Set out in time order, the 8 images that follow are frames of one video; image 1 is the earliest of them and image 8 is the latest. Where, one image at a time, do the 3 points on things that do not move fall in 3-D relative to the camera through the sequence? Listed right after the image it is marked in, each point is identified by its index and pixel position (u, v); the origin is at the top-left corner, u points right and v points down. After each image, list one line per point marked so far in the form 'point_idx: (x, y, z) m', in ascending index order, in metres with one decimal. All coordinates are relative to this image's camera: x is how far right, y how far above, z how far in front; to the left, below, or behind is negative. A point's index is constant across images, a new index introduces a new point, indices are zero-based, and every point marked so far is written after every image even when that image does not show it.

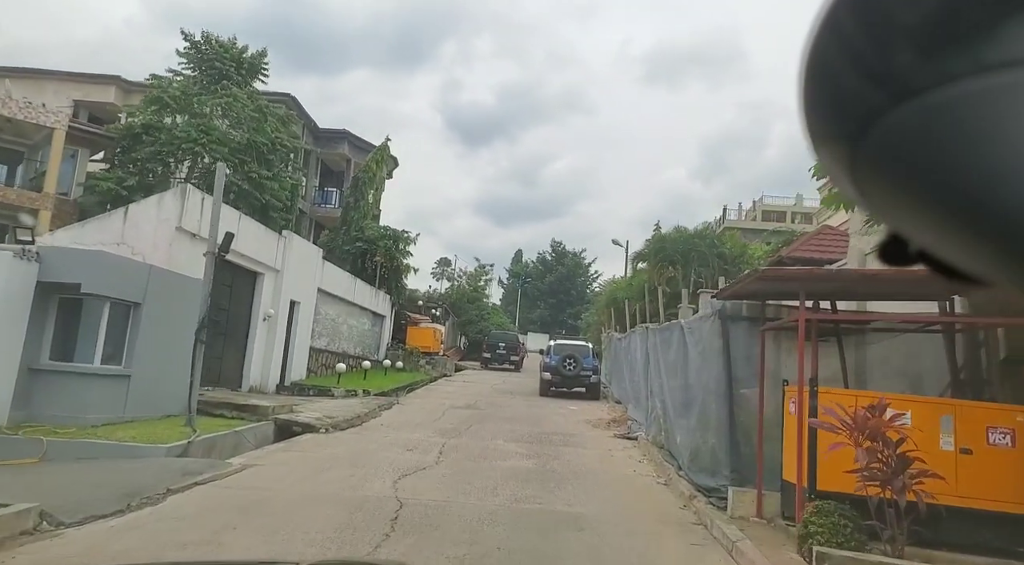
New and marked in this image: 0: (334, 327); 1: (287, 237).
0: (-5.1, -1.3, +19.2) m
1: (-5.2, +1.1, +15.3) m
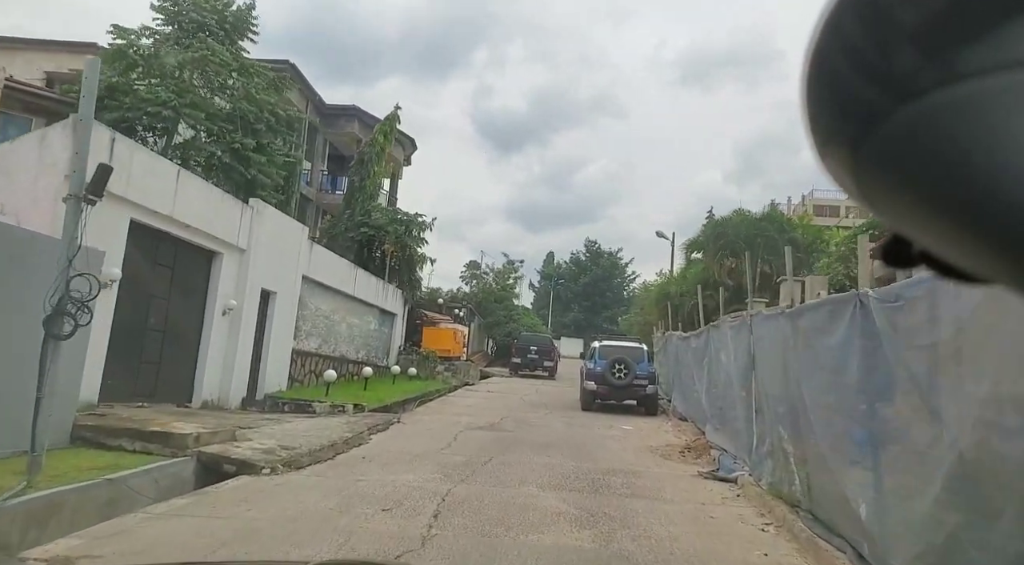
0: (-4.3, -1.1, +15.8) m
1: (-4.6, +1.4, +11.9) m
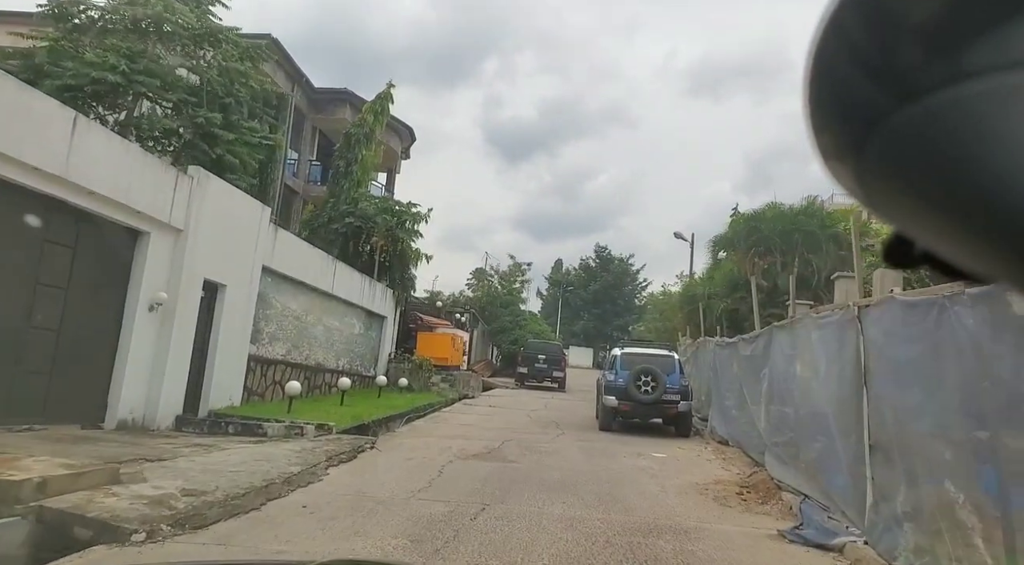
0: (-4.2, -0.9, +13.4) m
1: (-4.5, +1.5, +9.5) m
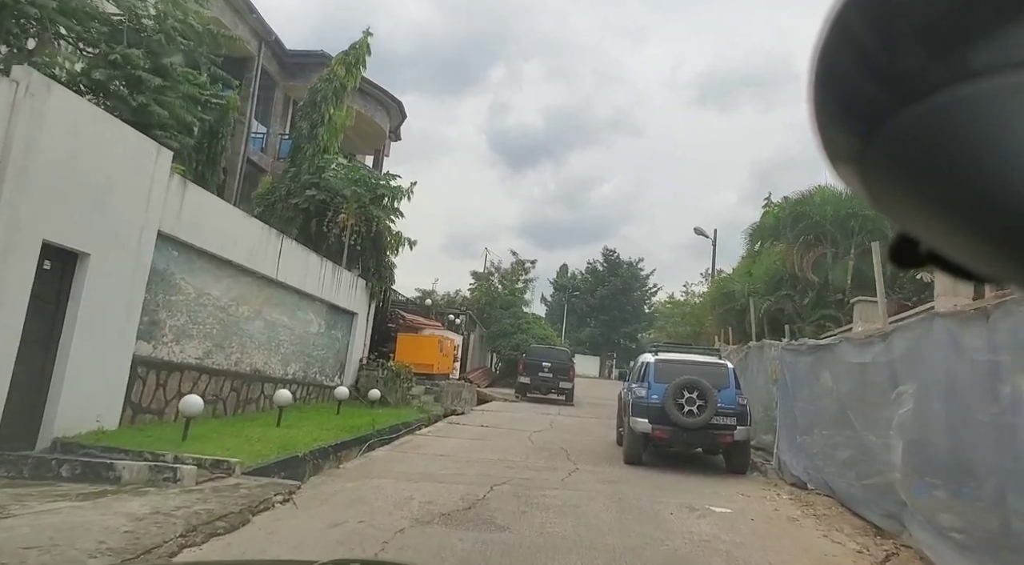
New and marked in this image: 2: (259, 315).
0: (-4.3, -0.6, +10.1) m
1: (-4.6, +1.9, +6.3) m
2: (-4.2, -0.5, +10.9) m
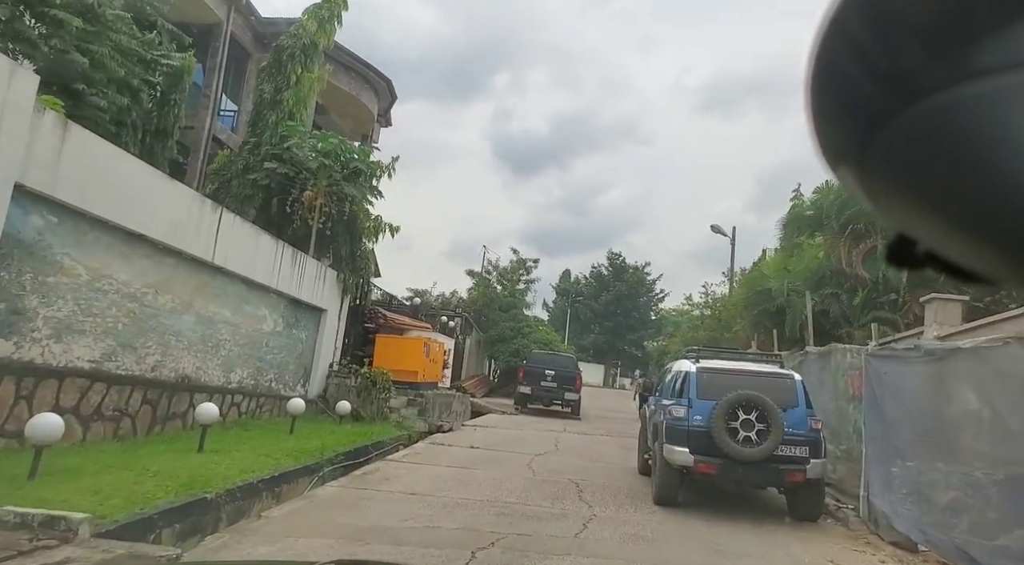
0: (-4.3, -0.4, +7.8) m
1: (-4.6, +2.1, +4.0) m
2: (-4.2, -0.3, +8.6) m
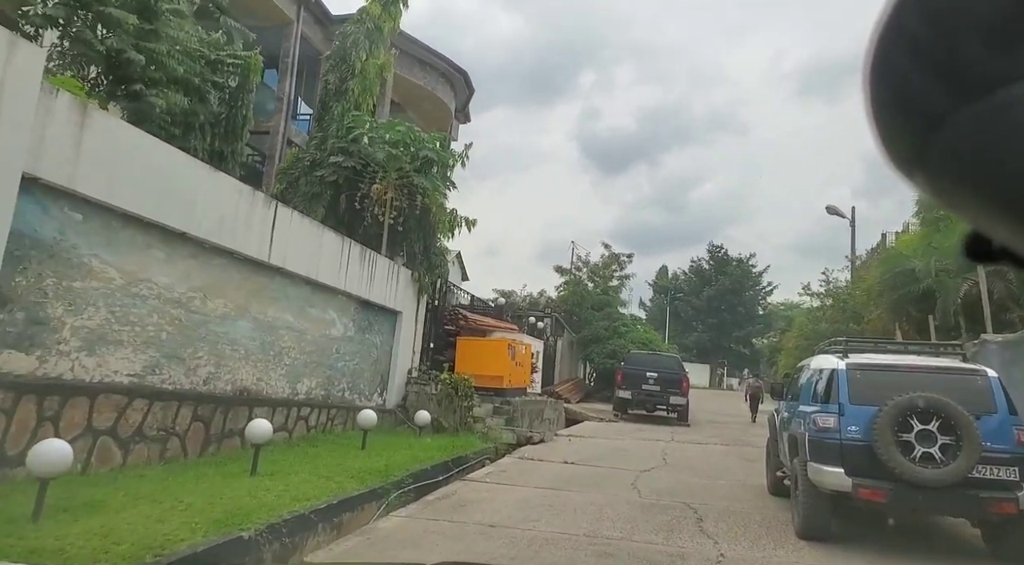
0: (-3.4, -0.4, +7.0) m
1: (-4.3, +2.1, +3.3) m
2: (-3.1, -0.4, +7.8) m
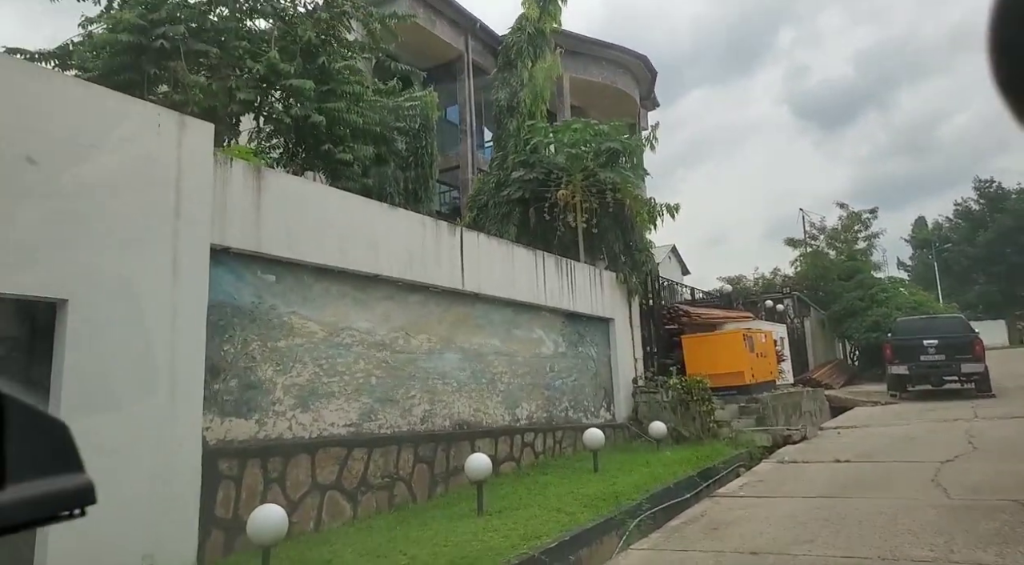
0: (-1.2, -0.9, +6.9) m
1: (-3.7, +1.4, +3.8) m
2: (-0.7, -0.7, +7.6) m
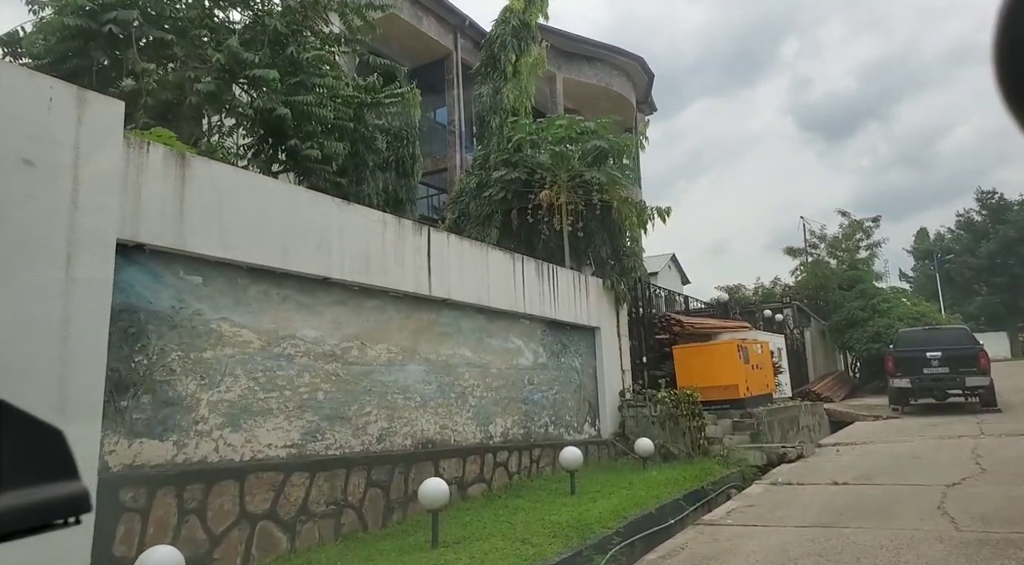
0: (-1.5, -0.9, +6.2) m
1: (-4.0, +1.4, +3.2) m
2: (-1.0, -0.8, +6.9) m
